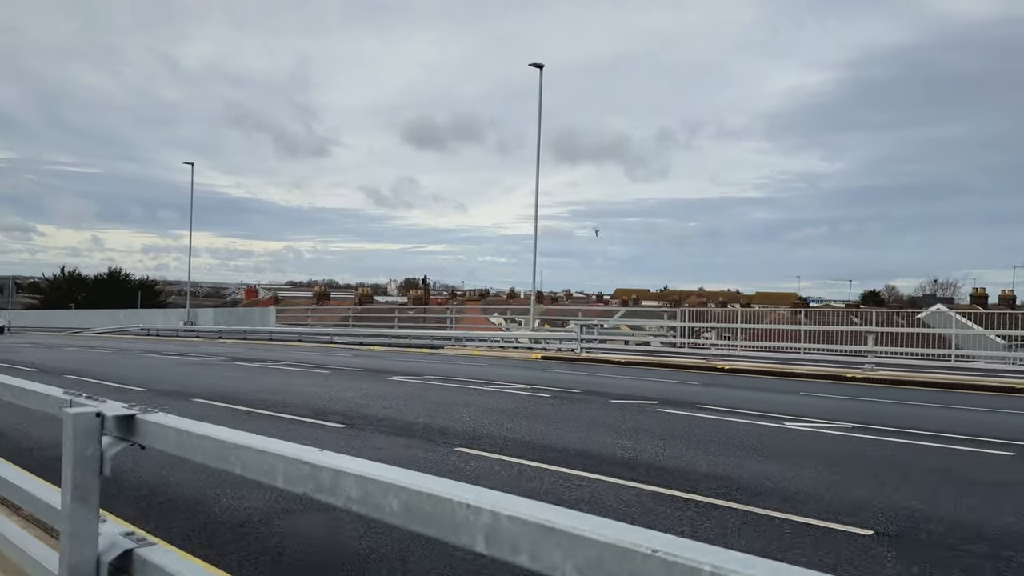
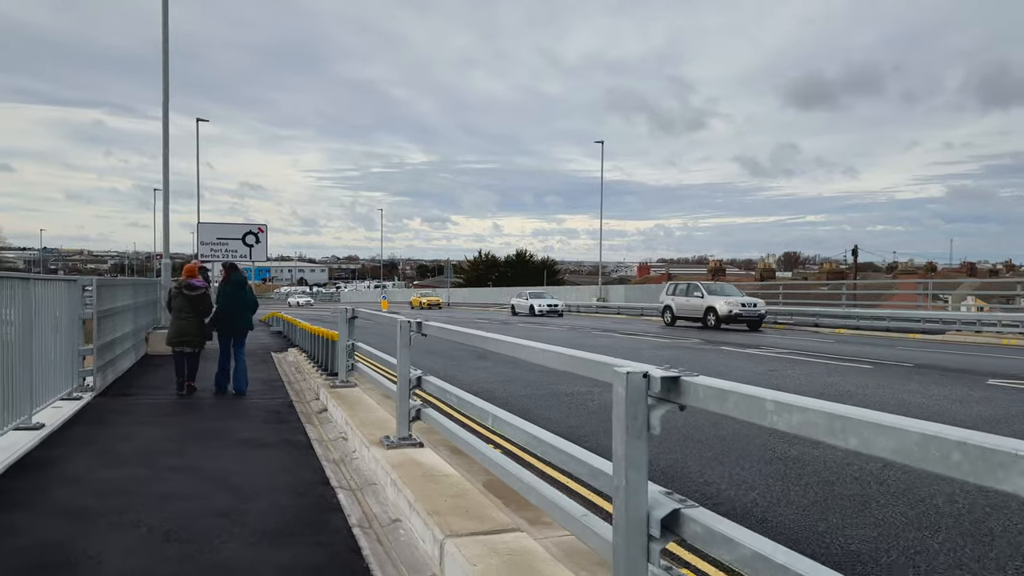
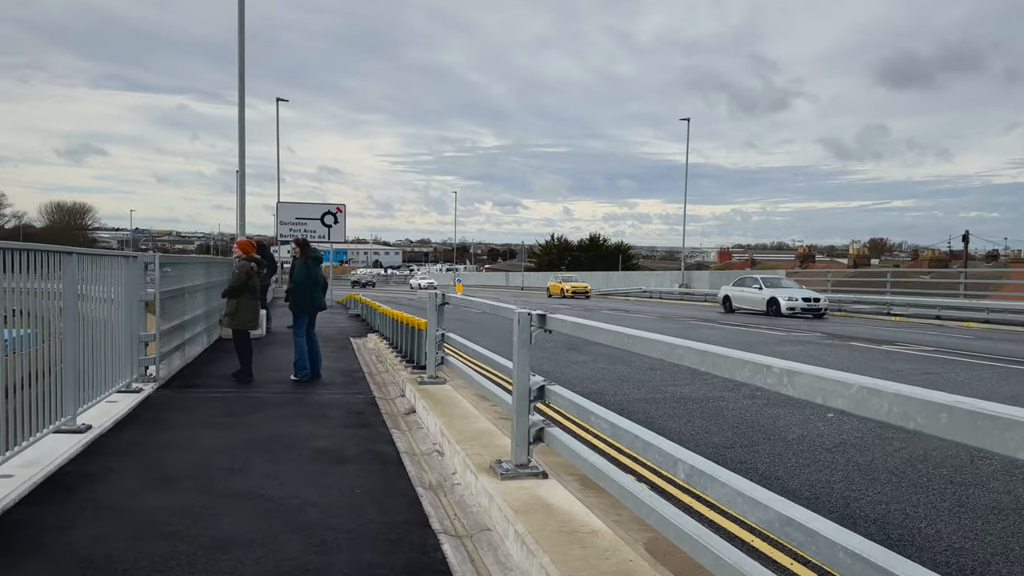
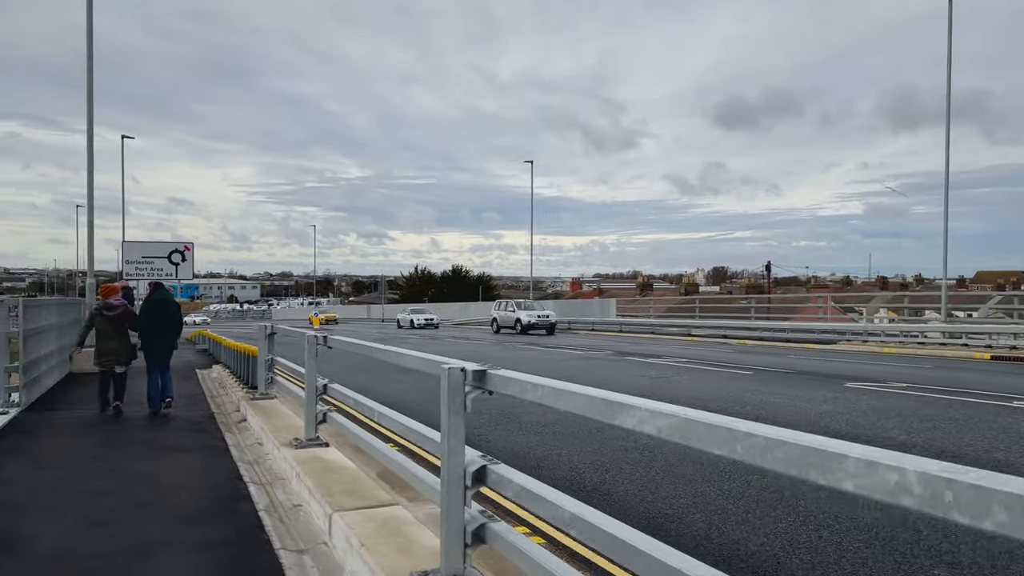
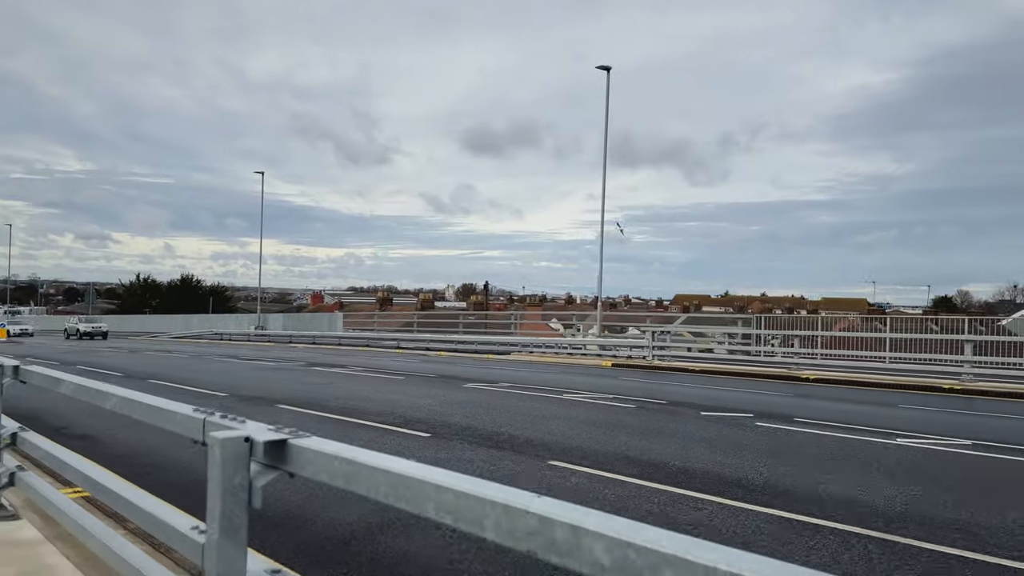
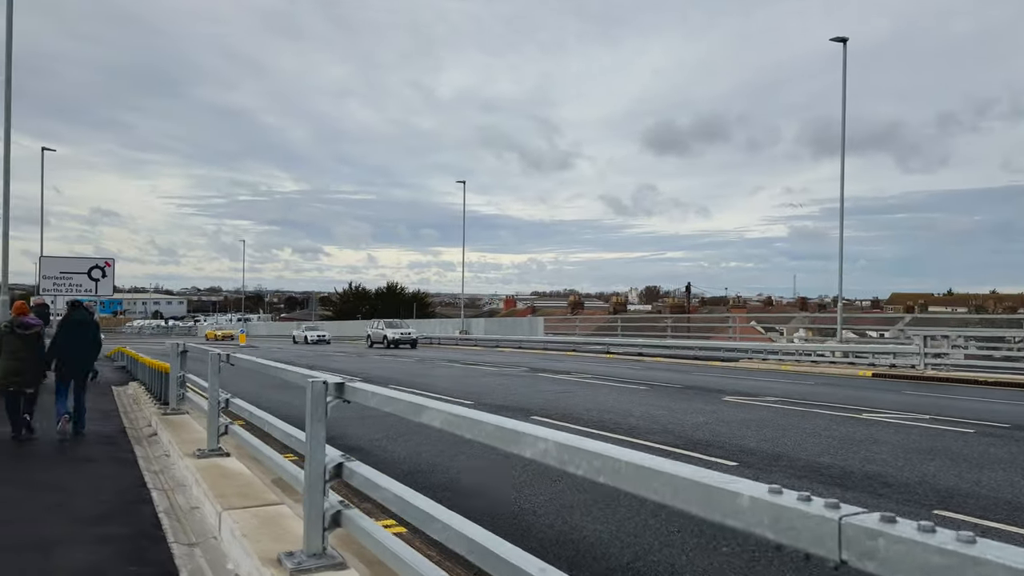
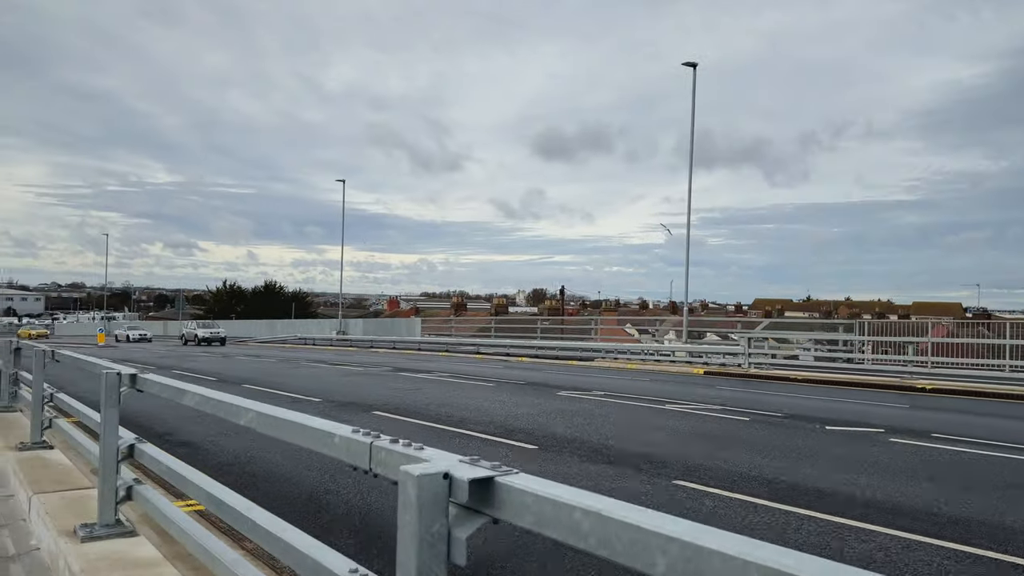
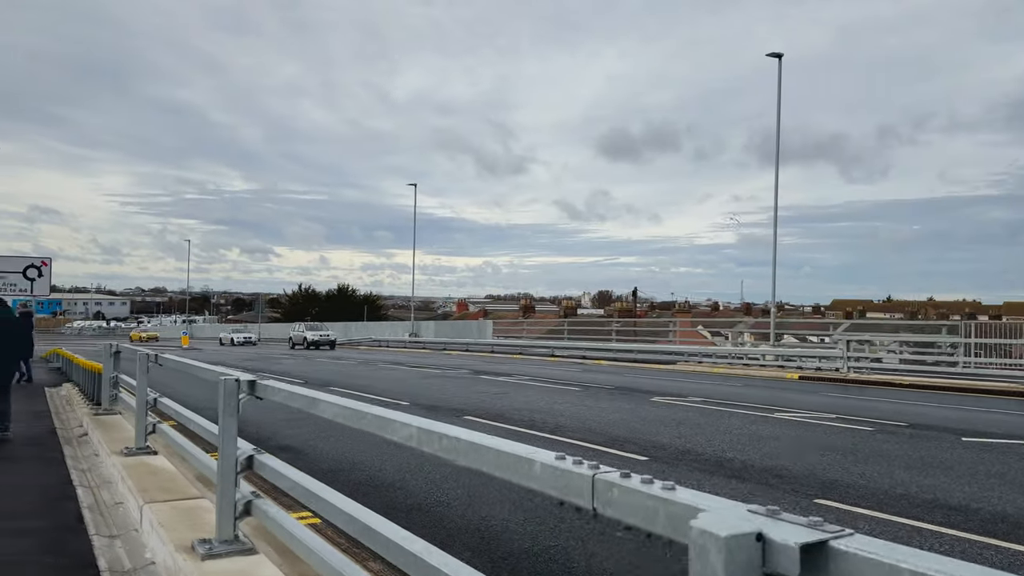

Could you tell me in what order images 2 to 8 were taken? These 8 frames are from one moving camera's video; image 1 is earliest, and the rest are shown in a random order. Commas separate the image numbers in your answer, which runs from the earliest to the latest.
5, 7, 8, 6, 4, 2, 3
